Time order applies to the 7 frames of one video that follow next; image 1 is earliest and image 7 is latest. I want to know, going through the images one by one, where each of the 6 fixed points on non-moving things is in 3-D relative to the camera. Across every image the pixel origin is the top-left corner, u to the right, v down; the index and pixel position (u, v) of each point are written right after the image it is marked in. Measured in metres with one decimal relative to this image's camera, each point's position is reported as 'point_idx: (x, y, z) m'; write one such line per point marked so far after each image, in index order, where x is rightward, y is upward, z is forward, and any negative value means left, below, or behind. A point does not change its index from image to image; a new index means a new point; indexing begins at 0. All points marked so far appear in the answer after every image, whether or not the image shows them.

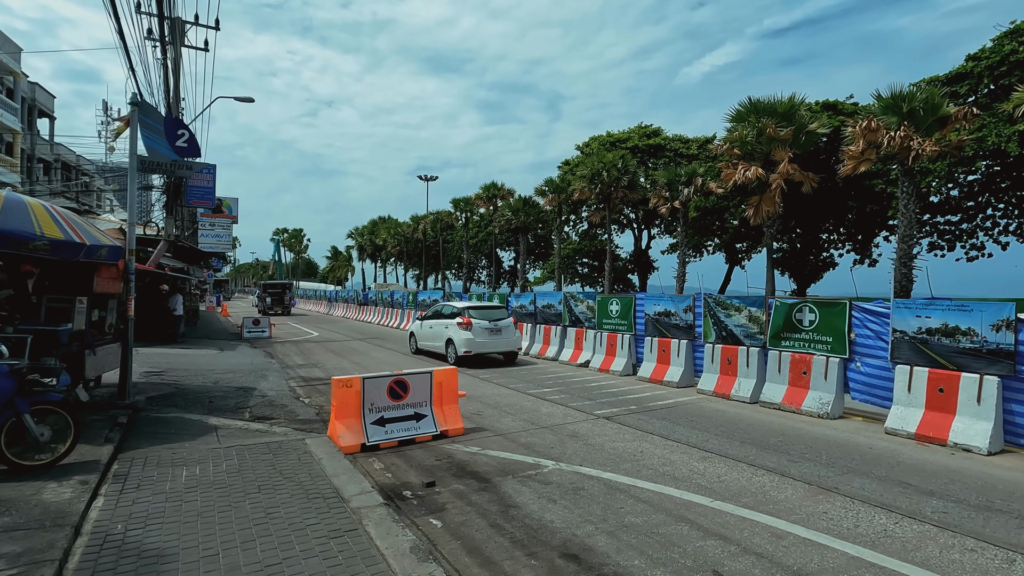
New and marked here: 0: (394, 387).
0: (-1.6, -1.3, +7.2) m
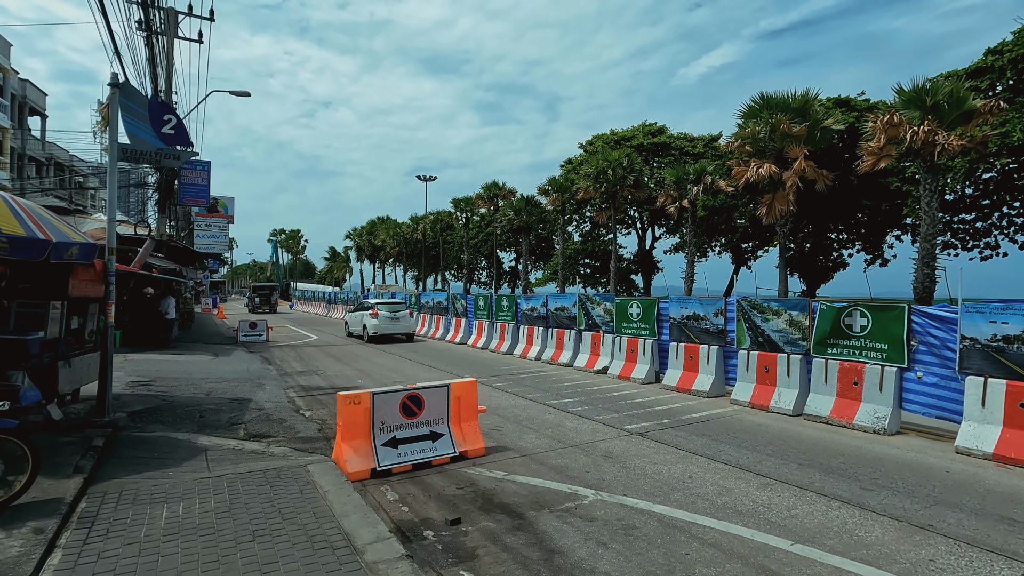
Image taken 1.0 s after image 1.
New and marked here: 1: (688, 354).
0: (-1.3, -1.4, +6.3) m
1: (+3.5, -1.3, +10.7) m
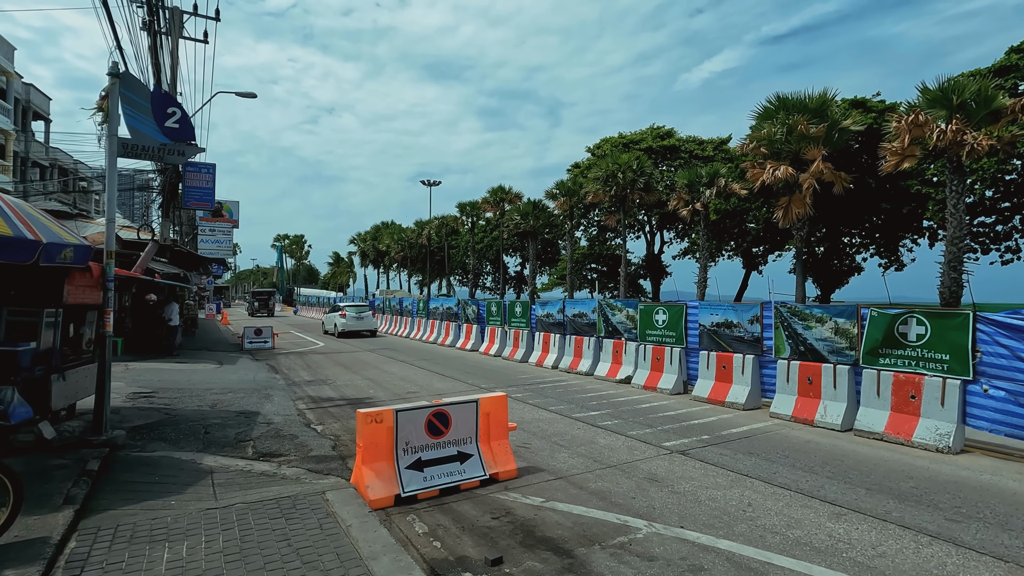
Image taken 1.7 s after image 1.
0: (-0.9, -1.4, +5.8) m
1: (+4.0, -1.4, +10.1) m
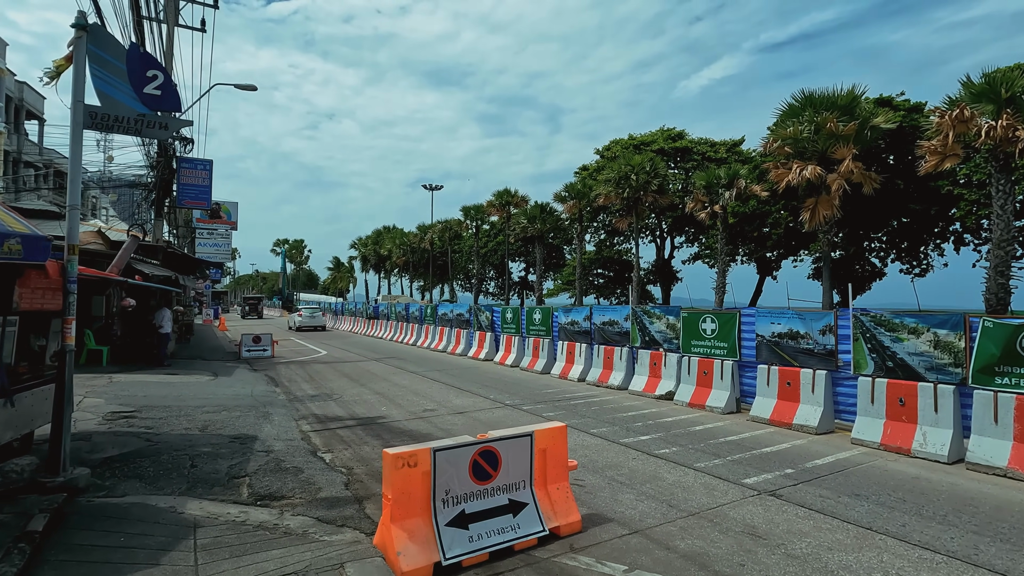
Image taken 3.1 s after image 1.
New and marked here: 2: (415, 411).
0: (-0.3, -1.5, +4.5) m
1: (+4.5, -1.5, +8.8) m
2: (-1.8, -2.3, +10.0) m
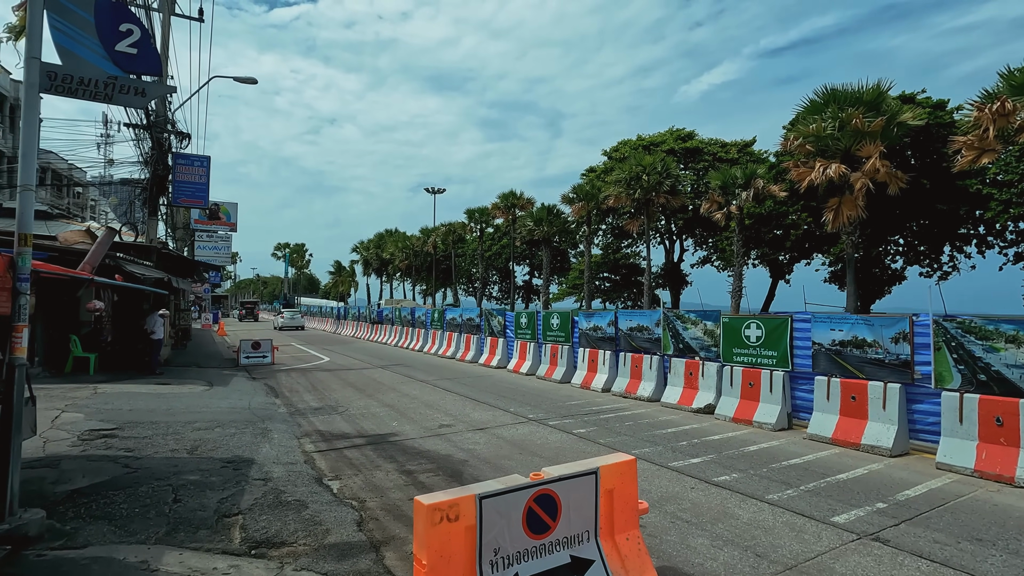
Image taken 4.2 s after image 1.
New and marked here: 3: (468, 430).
0: (+0.1, -1.5, +3.5) m
1: (+5.0, -1.6, +7.8) m
2: (-1.4, -2.4, +9.0) m
3: (-0.7, -2.4, +8.9) m
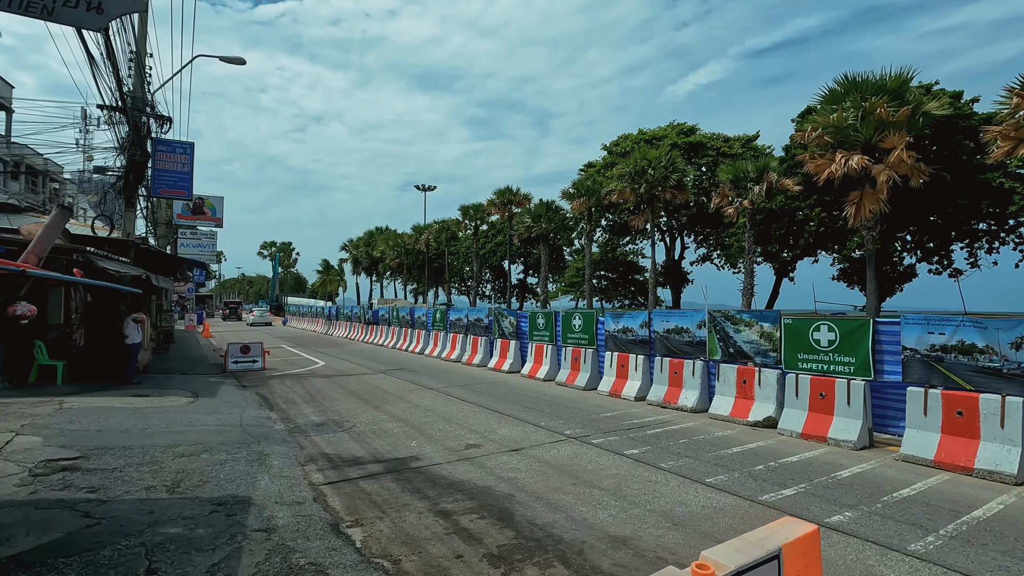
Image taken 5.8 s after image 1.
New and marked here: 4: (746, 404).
0: (+0.8, -1.4, +2.2) m
1: (+5.6, -1.5, +6.7) m
2: (-0.8, -2.3, +7.7) m
3: (-0.2, -2.3, +7.6) m
4: (+4.0, -2.0, +9.1) m
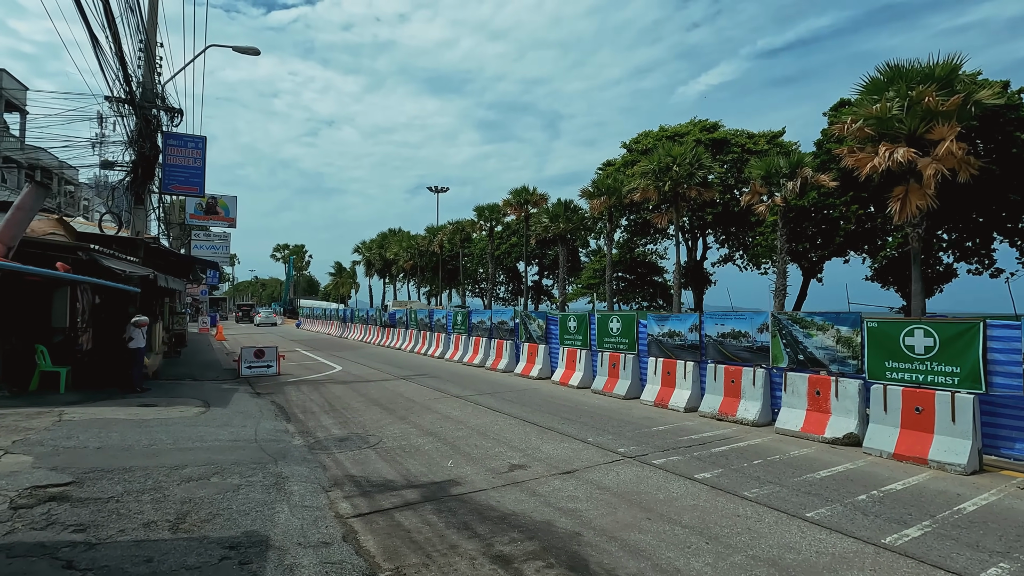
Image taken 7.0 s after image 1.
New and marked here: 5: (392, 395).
0: (+1.4, -1.4, +1.2) m
1: (+6.2, -1.5, +5.6) m
2: (-0.2, -2.3, +6.8) m
3: (+0.5, -2.3, +6.6) m
4: (+4.7, -2.0, +8.0) m
5: (-2.7, -2.5, +12.4) m
